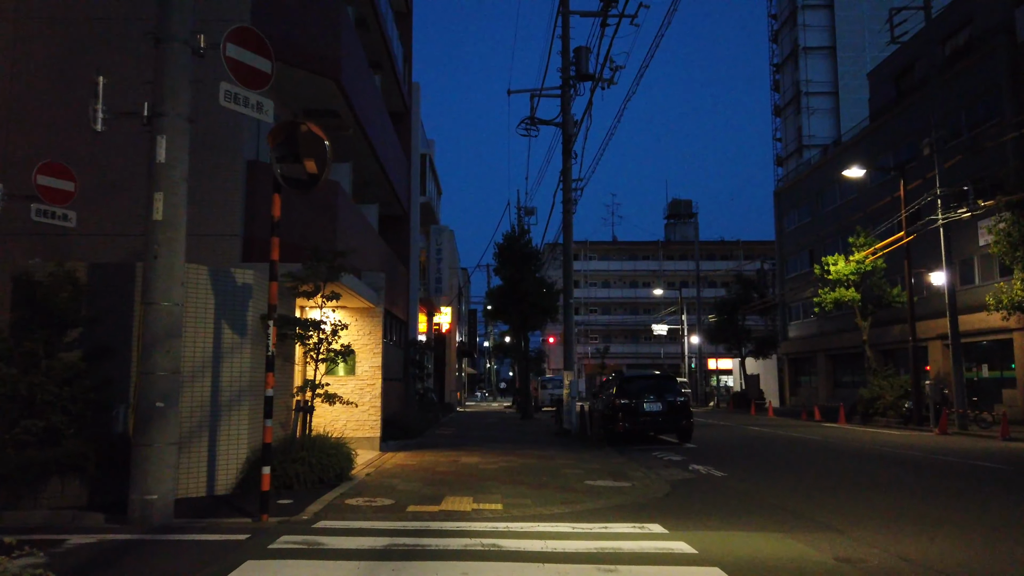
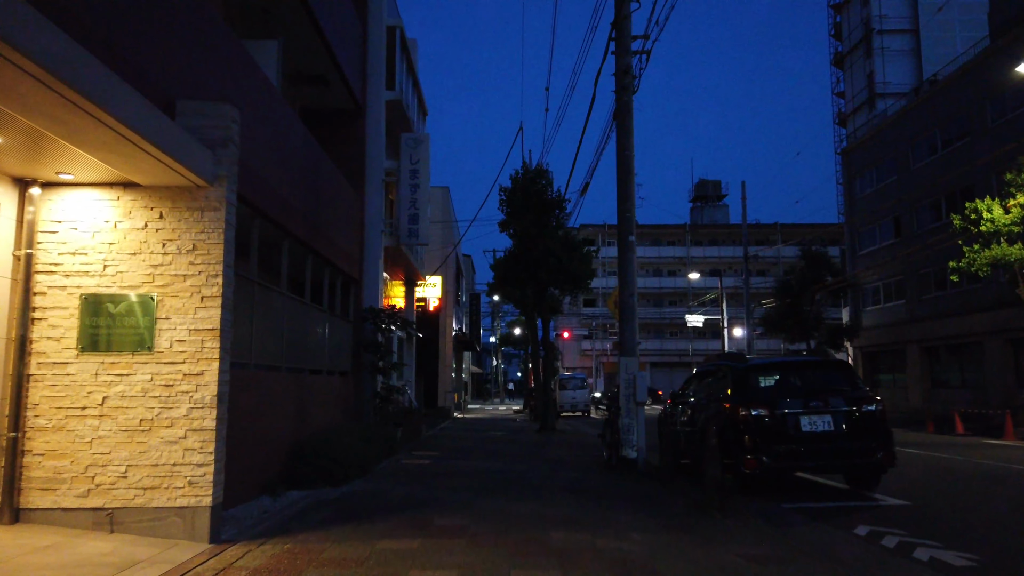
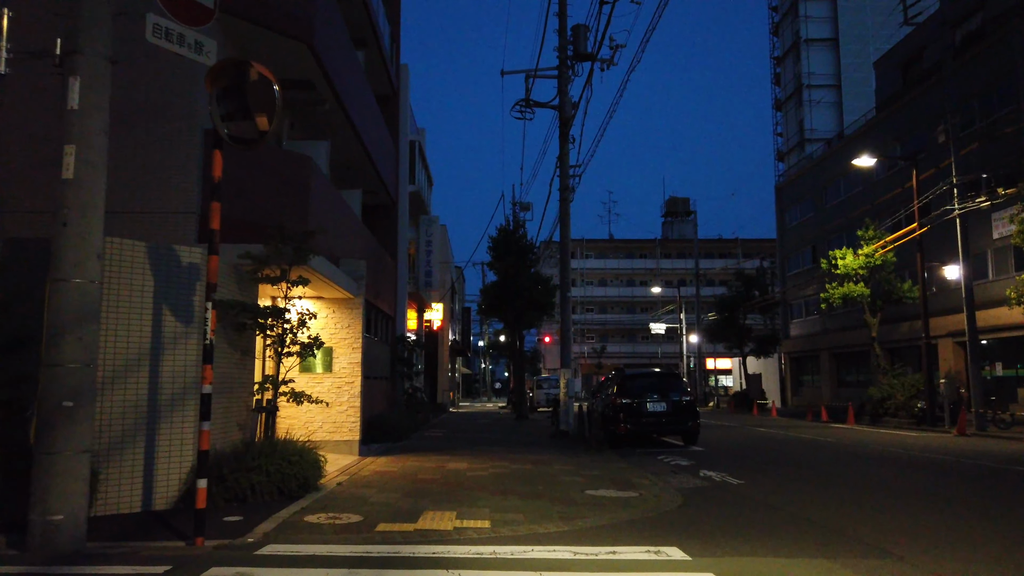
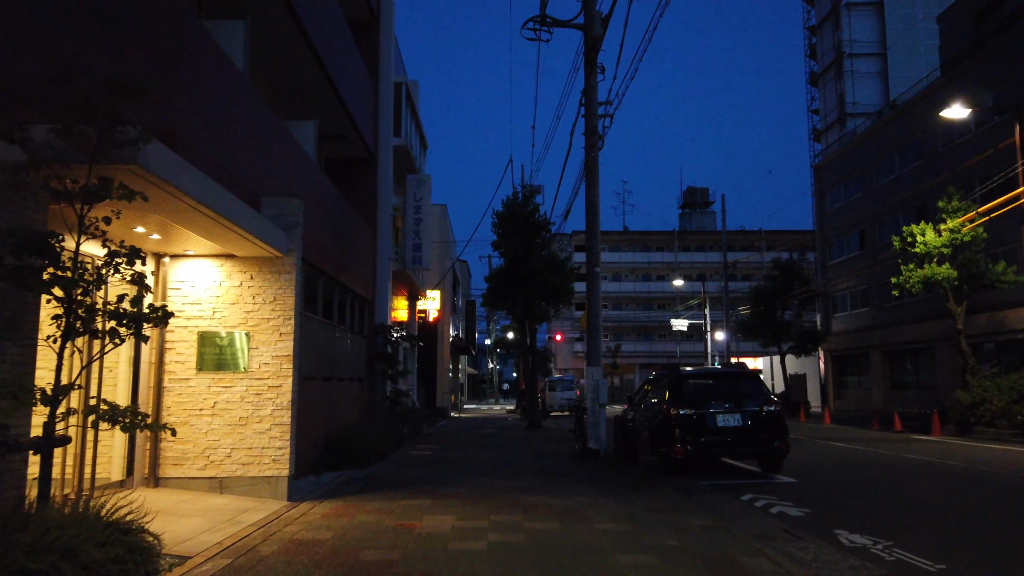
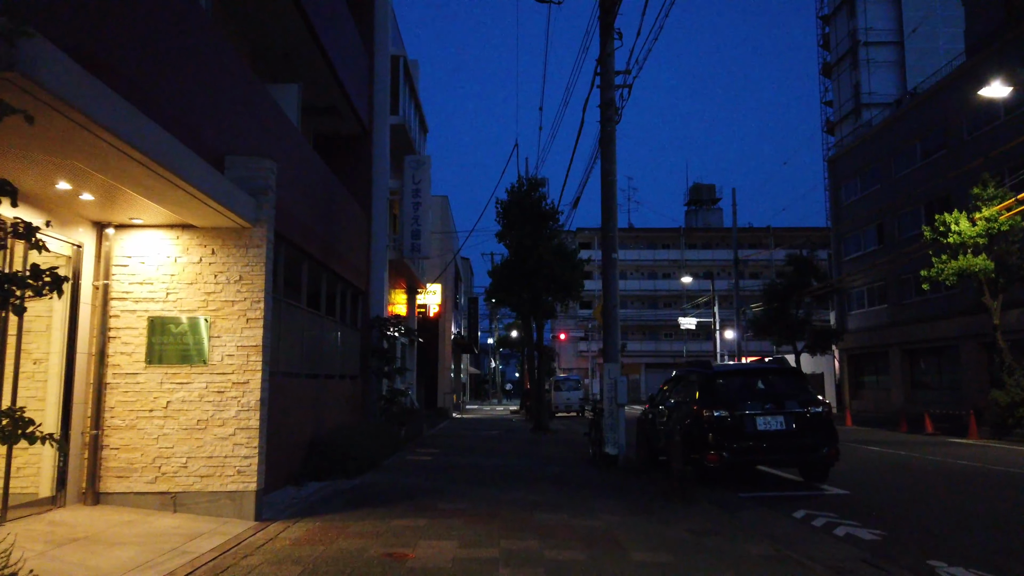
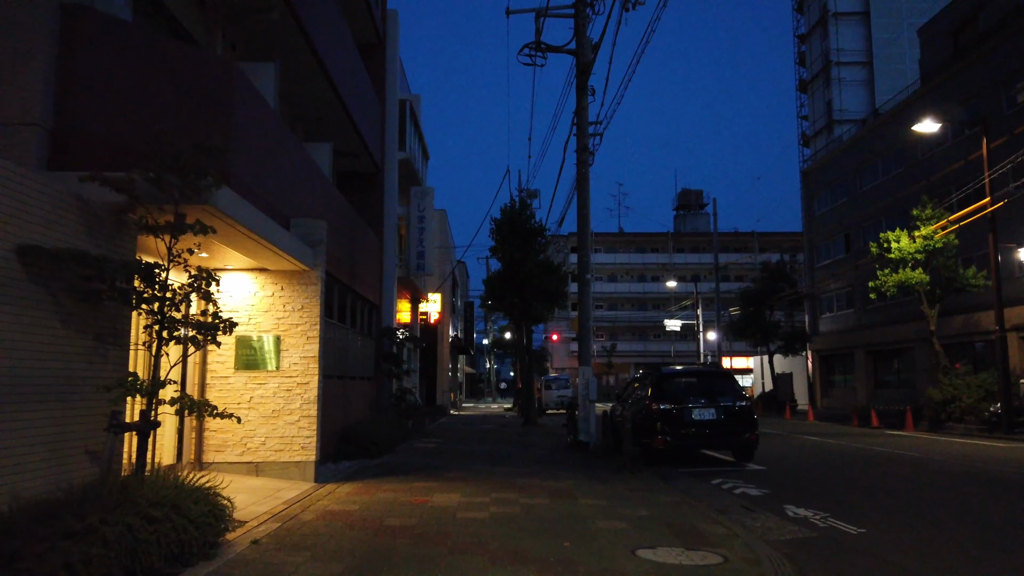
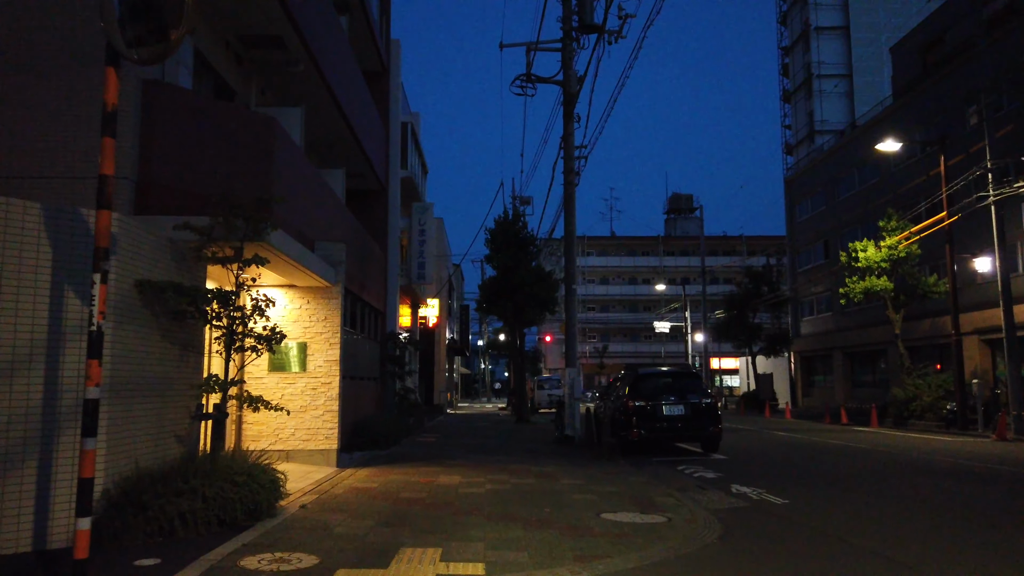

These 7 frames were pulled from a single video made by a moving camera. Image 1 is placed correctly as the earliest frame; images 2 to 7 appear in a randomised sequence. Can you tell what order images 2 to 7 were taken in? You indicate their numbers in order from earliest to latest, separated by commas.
3, 7, 6, 4, 5, 2
